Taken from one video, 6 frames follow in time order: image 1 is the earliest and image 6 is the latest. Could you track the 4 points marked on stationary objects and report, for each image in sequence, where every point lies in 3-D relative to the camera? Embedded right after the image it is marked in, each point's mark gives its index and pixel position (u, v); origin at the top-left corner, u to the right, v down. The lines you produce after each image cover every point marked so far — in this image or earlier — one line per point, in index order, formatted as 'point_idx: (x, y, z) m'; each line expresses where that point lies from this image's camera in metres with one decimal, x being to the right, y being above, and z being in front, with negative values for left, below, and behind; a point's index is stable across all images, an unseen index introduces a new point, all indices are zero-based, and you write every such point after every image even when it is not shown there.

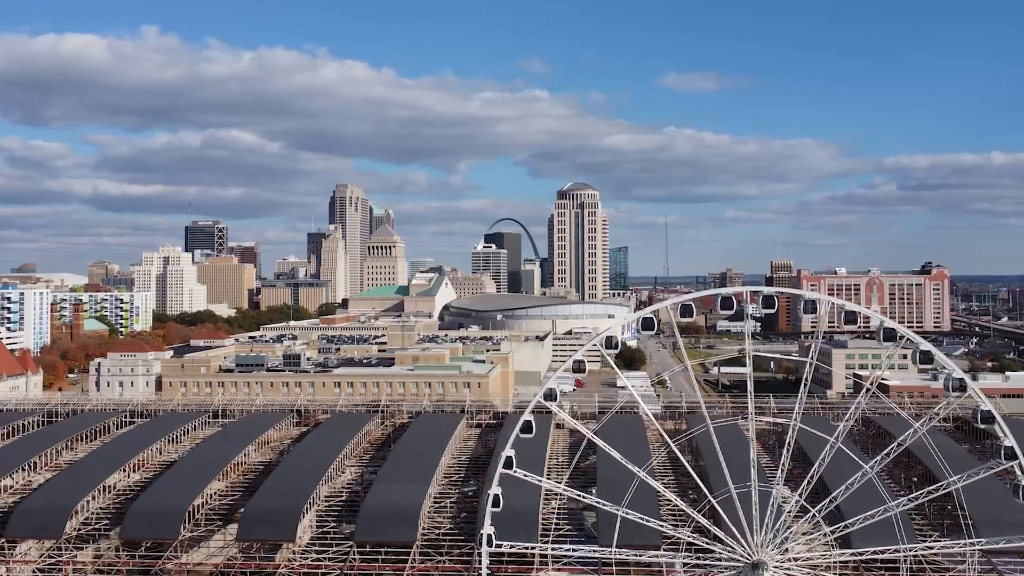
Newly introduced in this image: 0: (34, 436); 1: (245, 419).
0: (-8.7, -2.8, +16.3) m
1: (-5.1, -2.6, +17.3) m
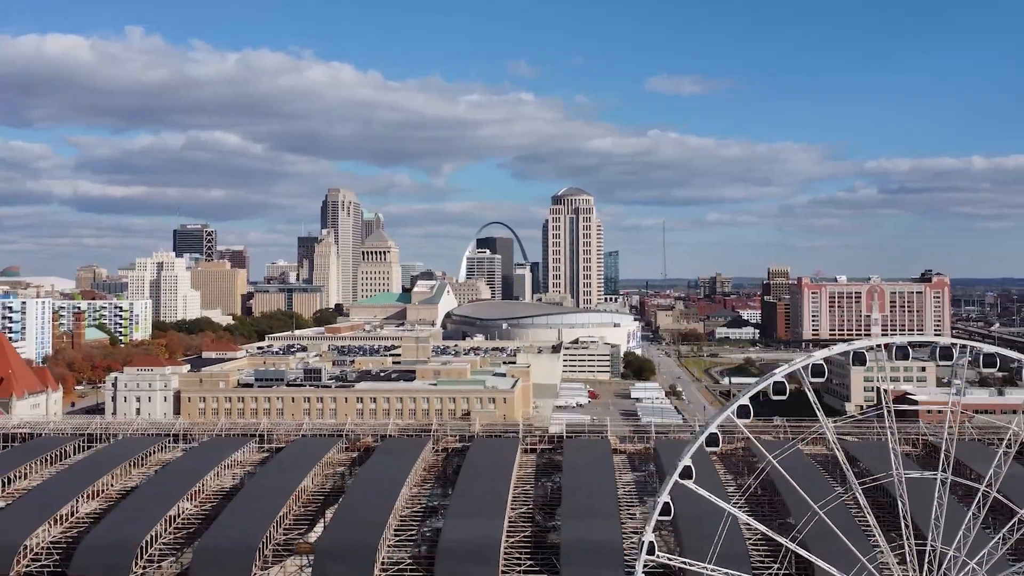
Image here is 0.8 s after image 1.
0: (-7.6, -3.2, +15.8) m
1: (-4.0, -3.1, +16.9) m
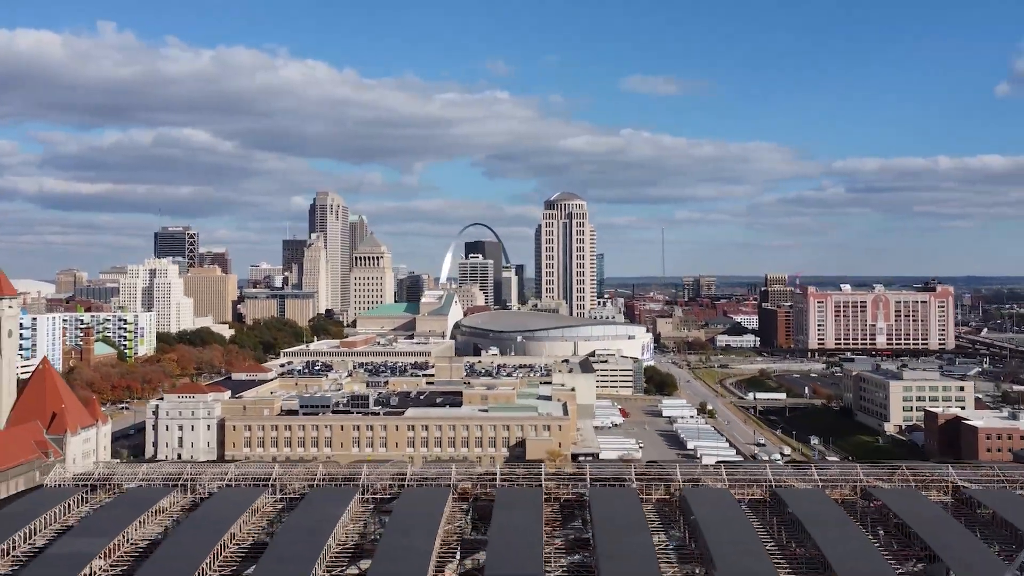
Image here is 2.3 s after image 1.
0: (-5.4, -4.1, +15.1) m
1: (-1.8, -3.9, +16.3) m
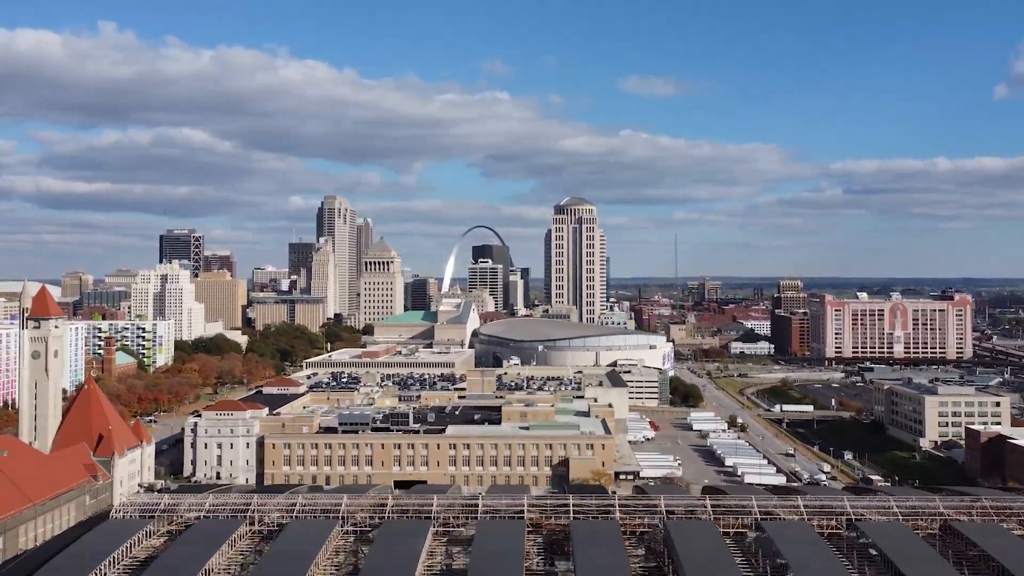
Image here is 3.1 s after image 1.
0: (-3.9, -4.6, +14.8) m
1: (-0.4, -4.5, +16.1) m
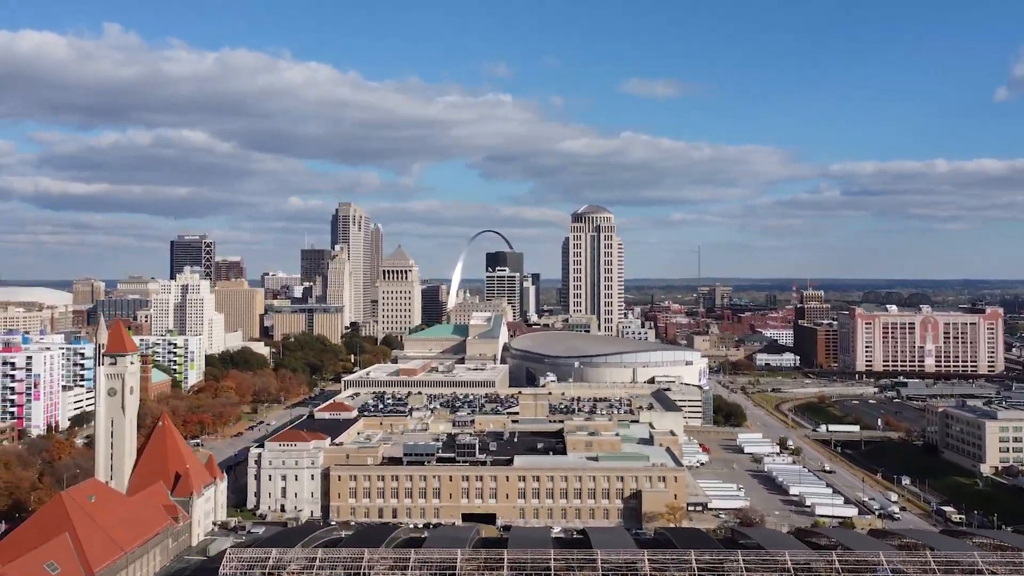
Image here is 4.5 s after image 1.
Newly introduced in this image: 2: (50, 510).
0: (-1.6, -5.6, +14.4) m
1: (+1.9, -5.4, +15.6) m
2: (-9.9, -4.8, +18.9) m
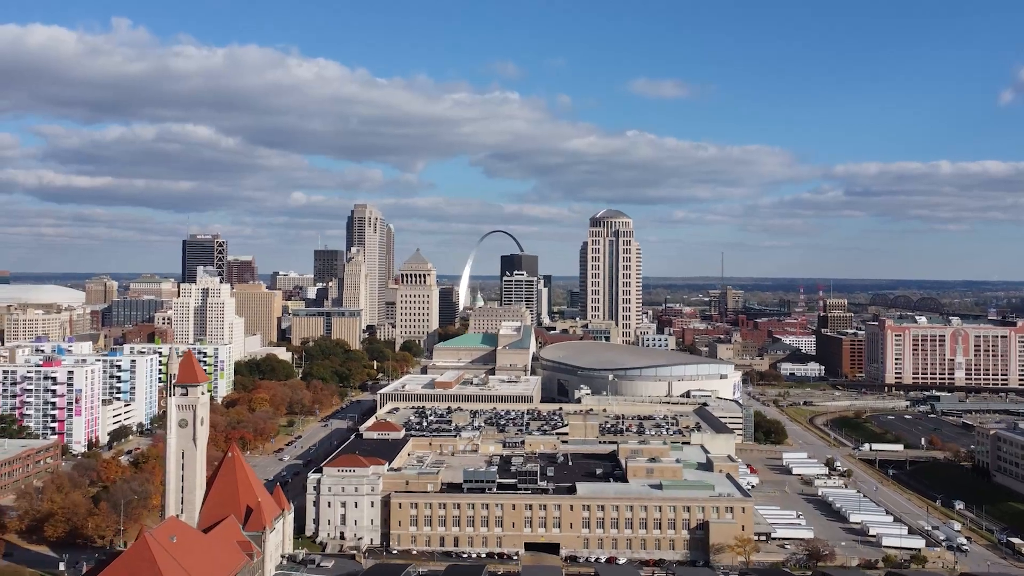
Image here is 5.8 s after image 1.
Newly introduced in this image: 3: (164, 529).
0: (+0.4, -6.4, +13.9) m
1: (+3.9, -6.3, +15.1) m
2: (-7.9, -5.5, +18.5) m
3: (-7.7, -5.3, +19.4) m
